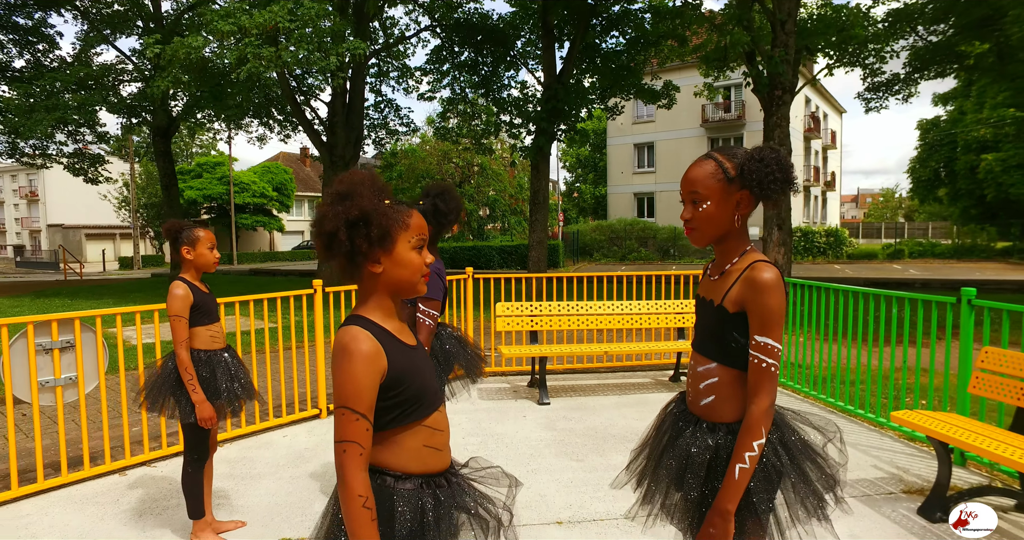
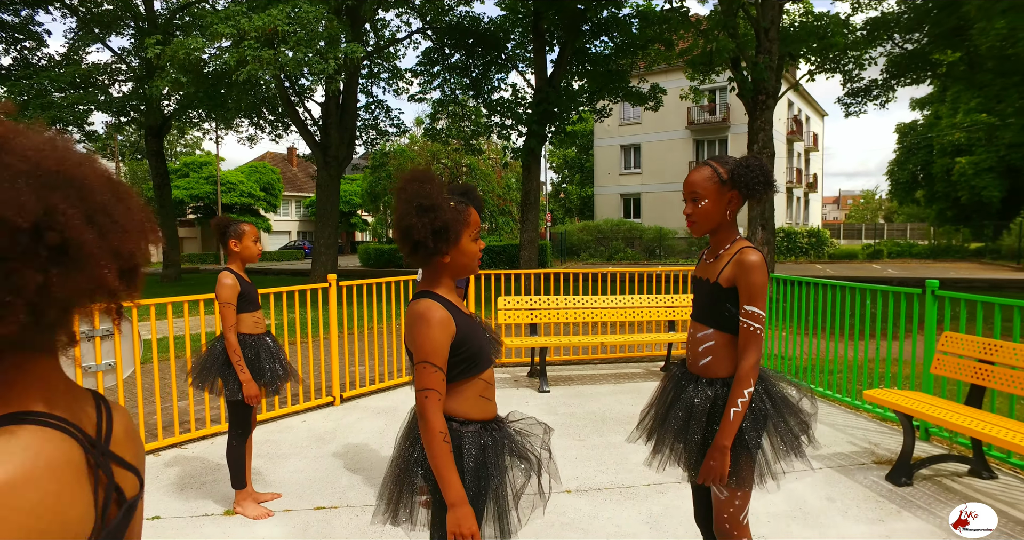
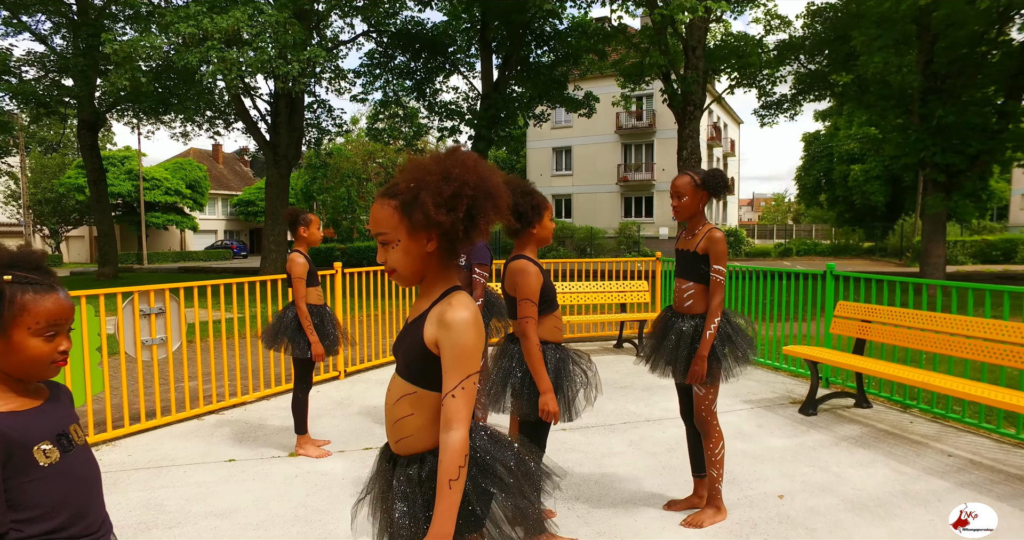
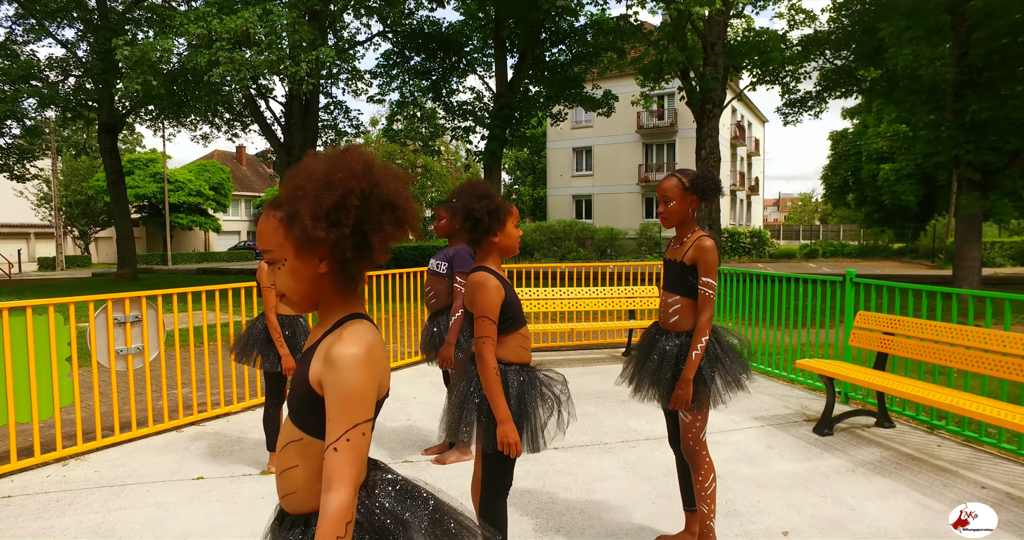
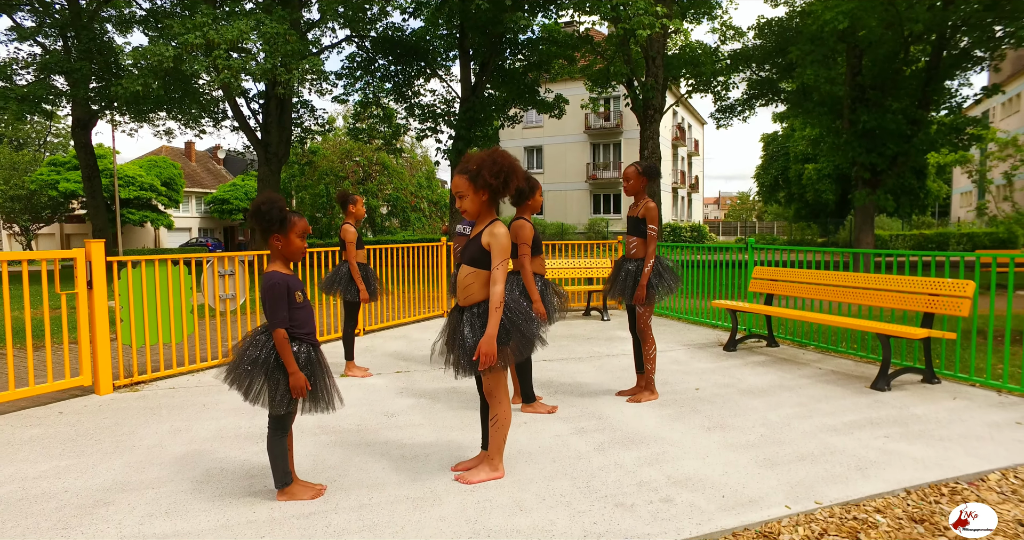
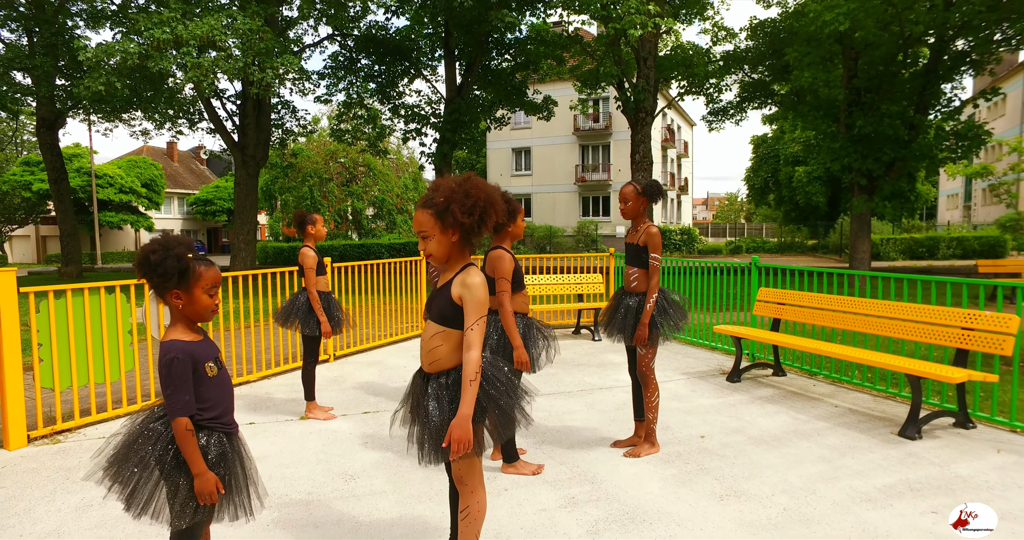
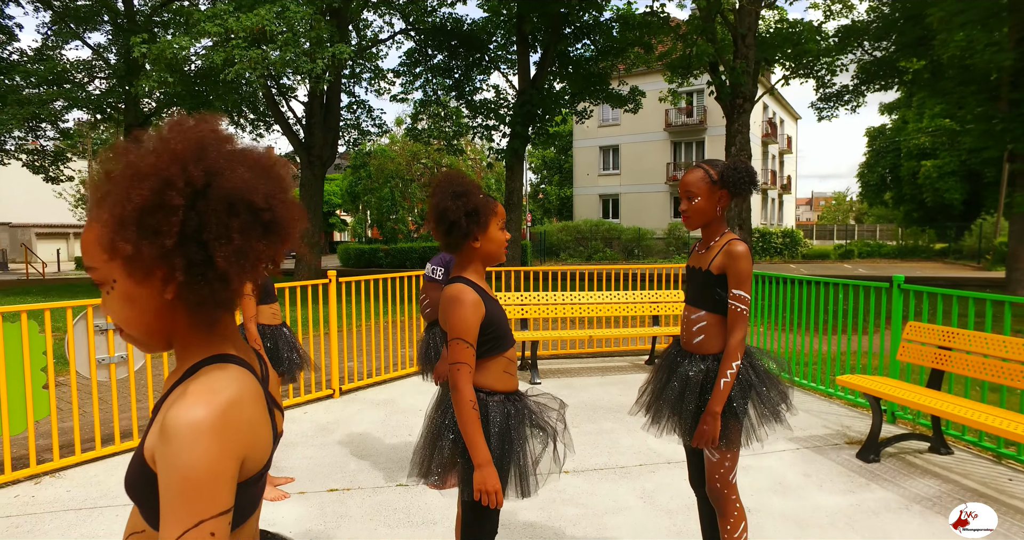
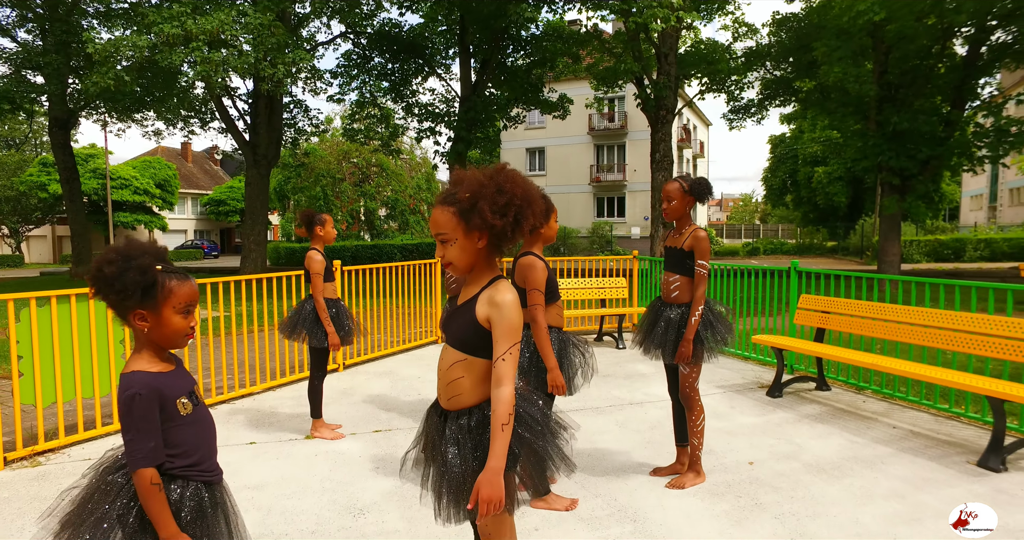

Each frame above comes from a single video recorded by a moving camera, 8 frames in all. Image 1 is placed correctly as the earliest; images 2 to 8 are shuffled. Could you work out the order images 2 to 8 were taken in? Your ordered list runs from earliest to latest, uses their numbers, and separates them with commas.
2, 7, 4, 3, 8, 6, 5
